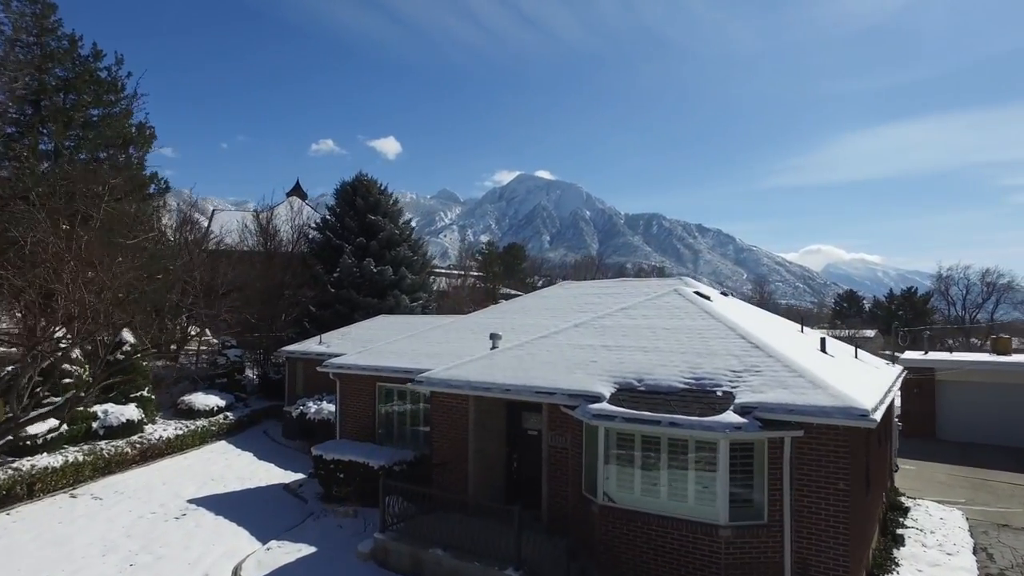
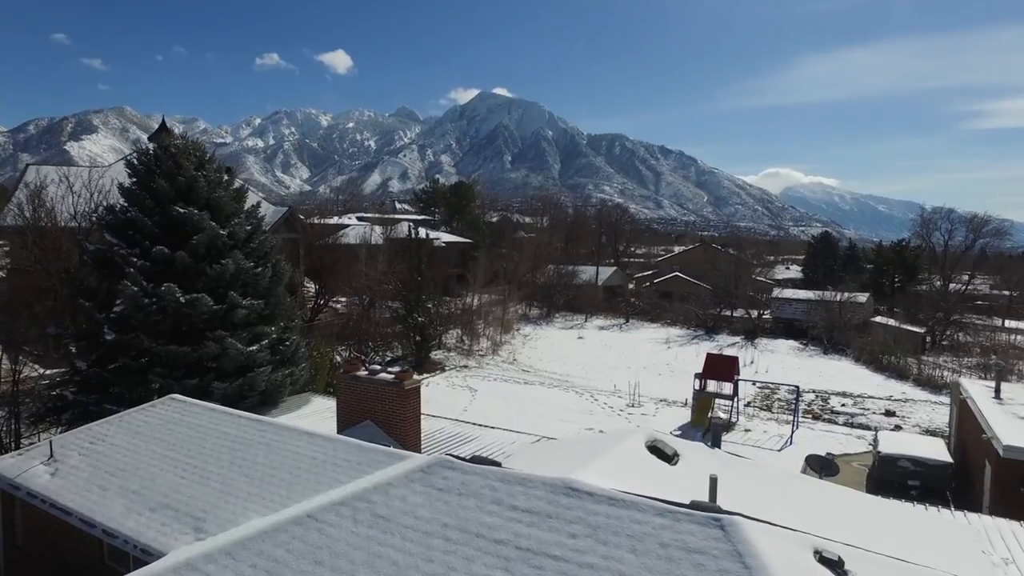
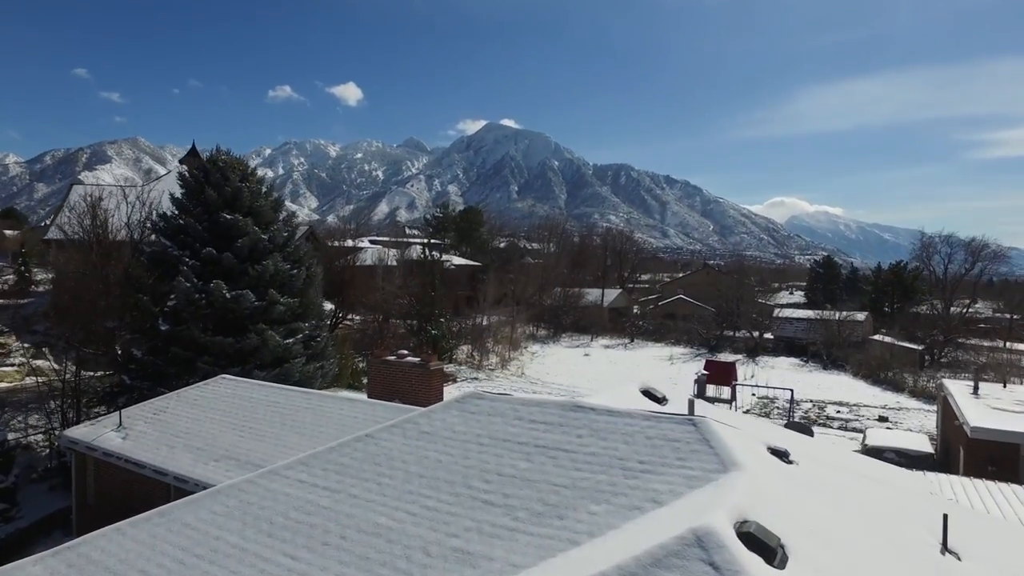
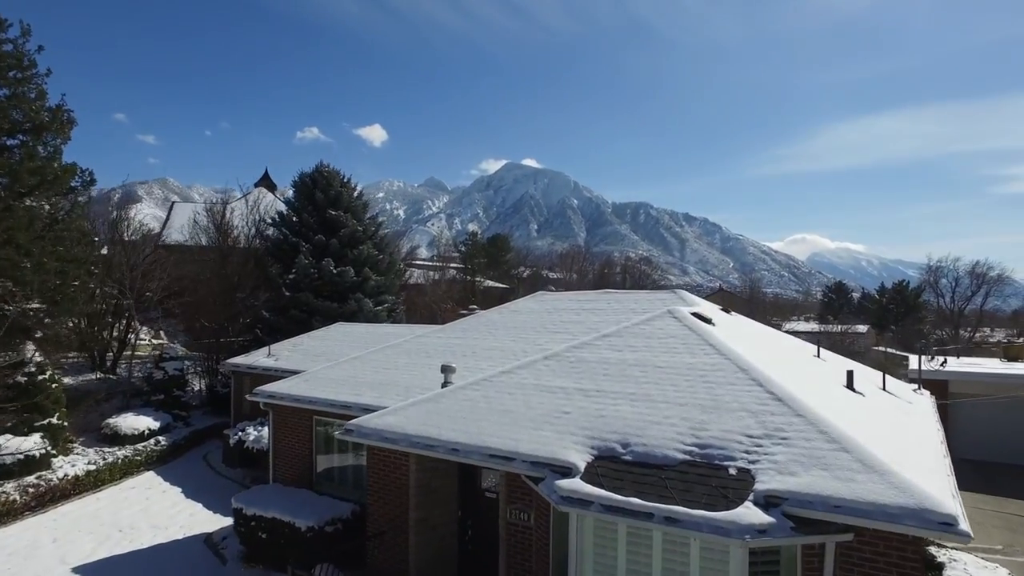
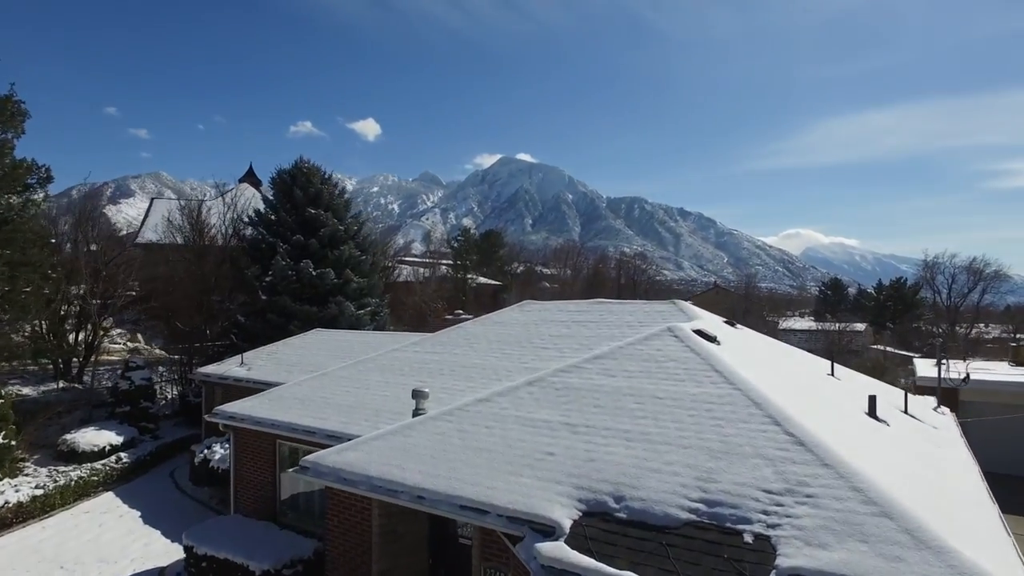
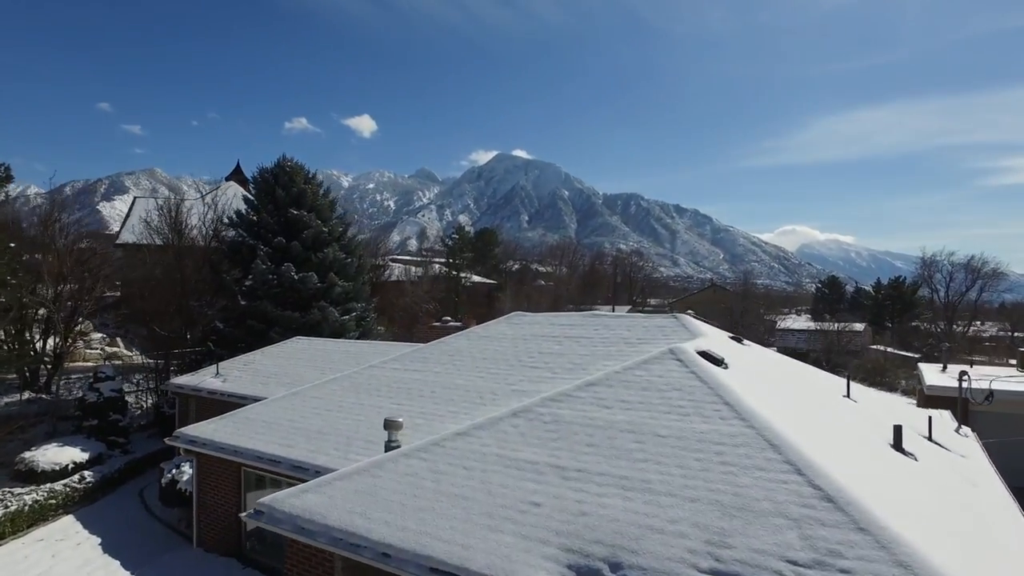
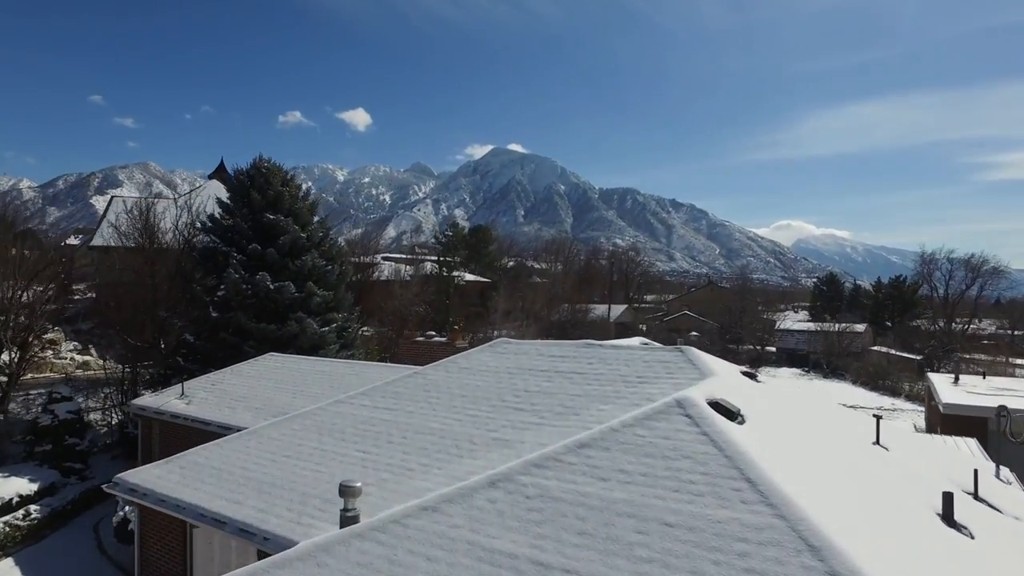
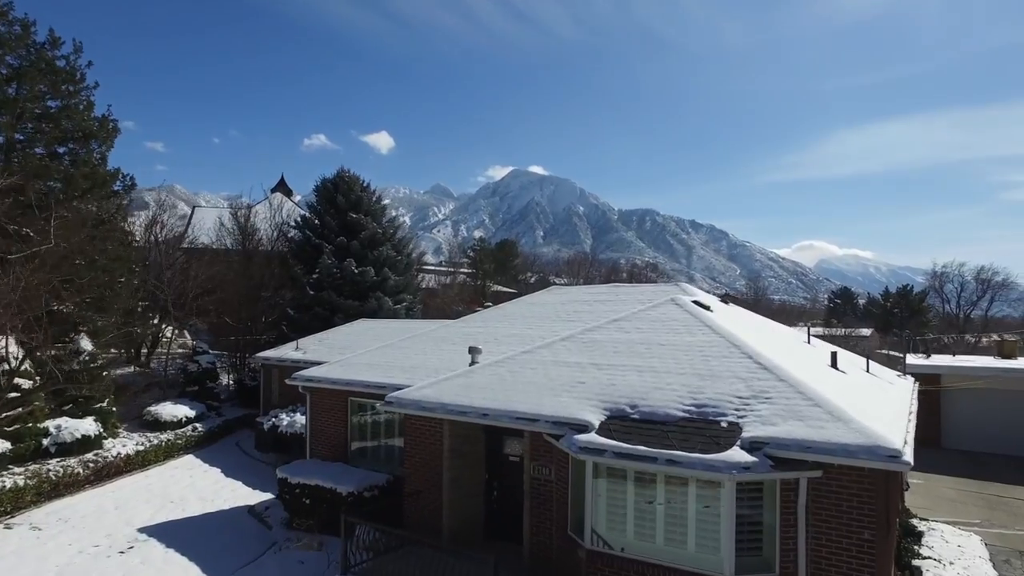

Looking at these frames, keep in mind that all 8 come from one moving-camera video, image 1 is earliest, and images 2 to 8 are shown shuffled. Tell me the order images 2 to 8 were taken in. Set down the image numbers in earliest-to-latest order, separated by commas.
8, 4, 5, 6, 7, 3, 2
